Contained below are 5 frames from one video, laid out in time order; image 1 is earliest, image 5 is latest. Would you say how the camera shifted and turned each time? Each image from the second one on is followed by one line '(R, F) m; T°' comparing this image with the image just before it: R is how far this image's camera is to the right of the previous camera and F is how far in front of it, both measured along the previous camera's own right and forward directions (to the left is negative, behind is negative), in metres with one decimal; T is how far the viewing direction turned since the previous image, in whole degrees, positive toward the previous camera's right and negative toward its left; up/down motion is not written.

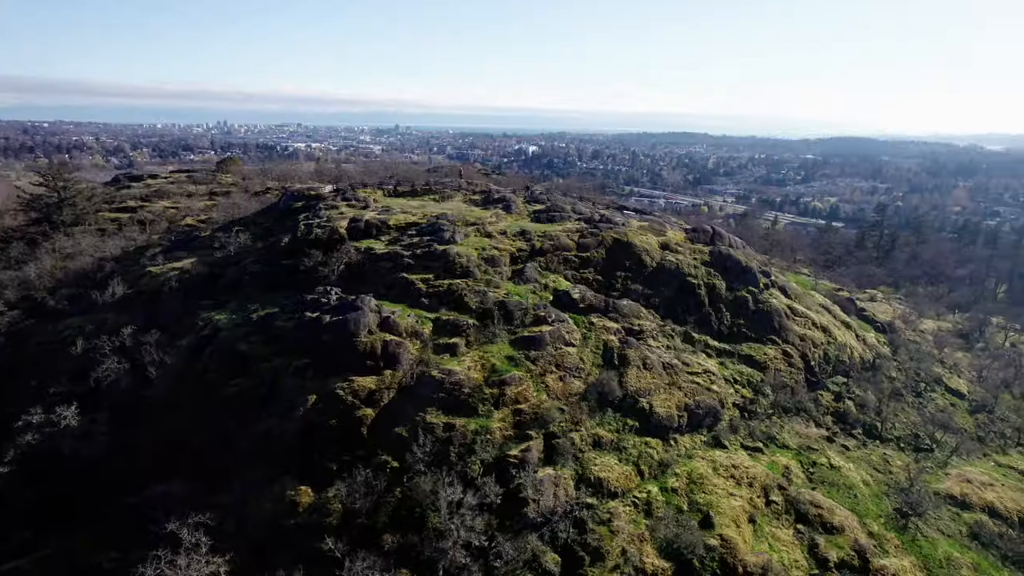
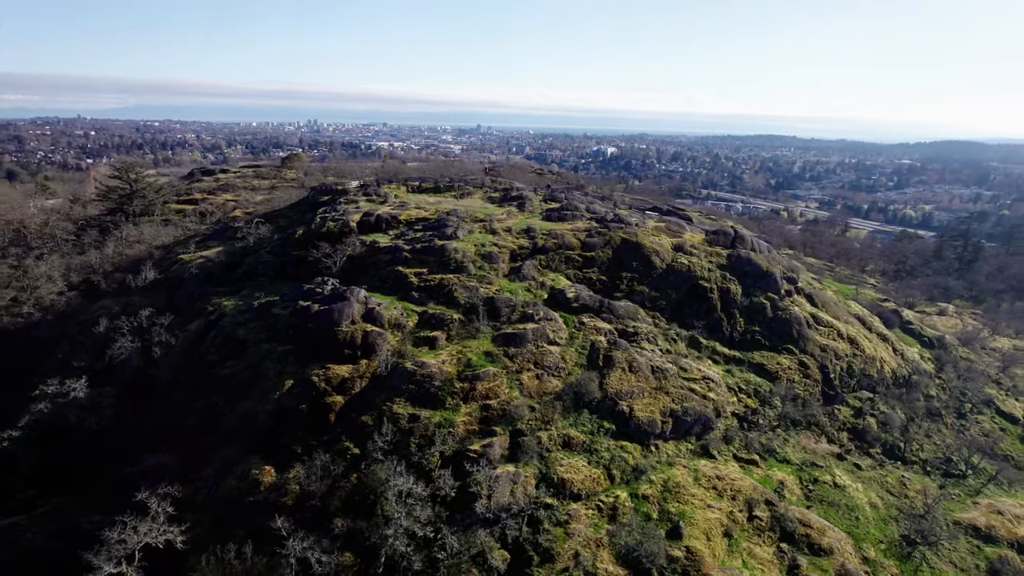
(+4.1, +0.3) m; -7°
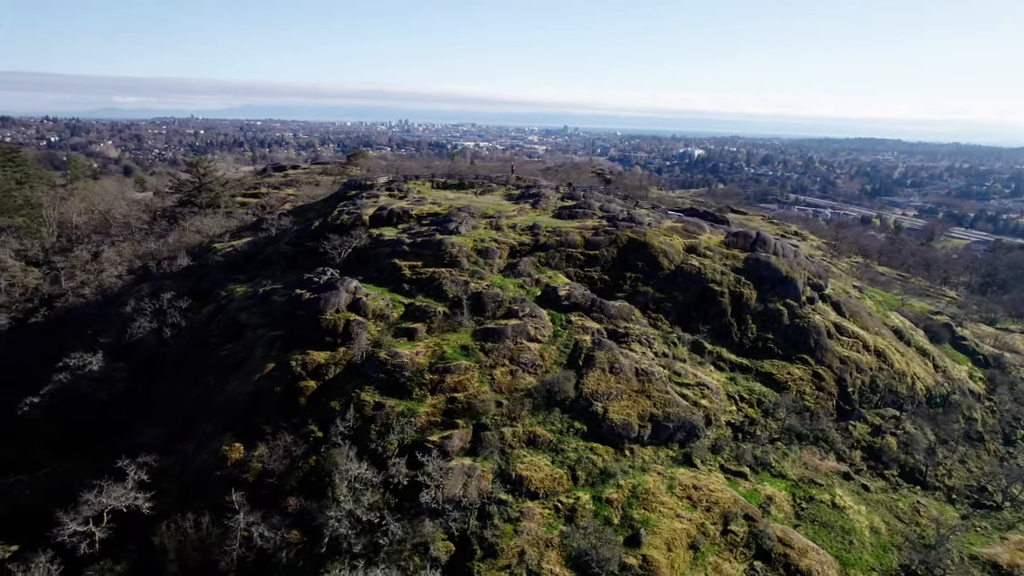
(+4.4, +0.3) m; -7°
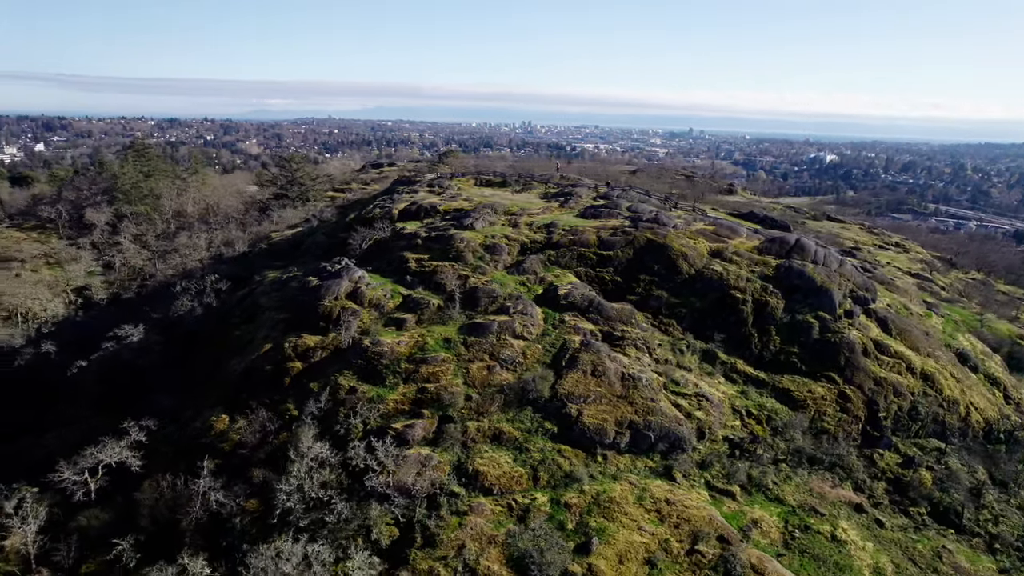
(+5.6, +0.6) m; -10°
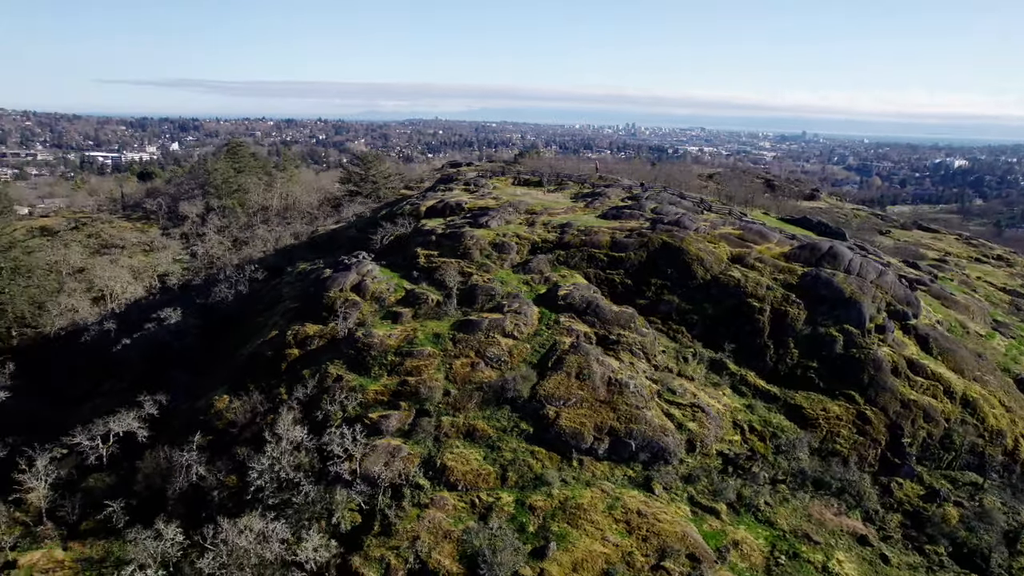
(+4.7, +0.4) m; -9°
